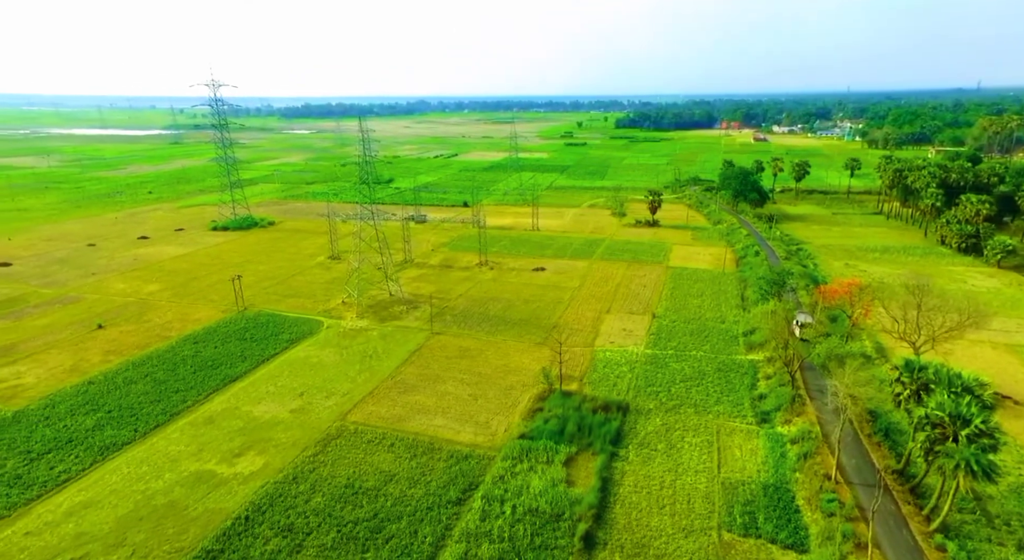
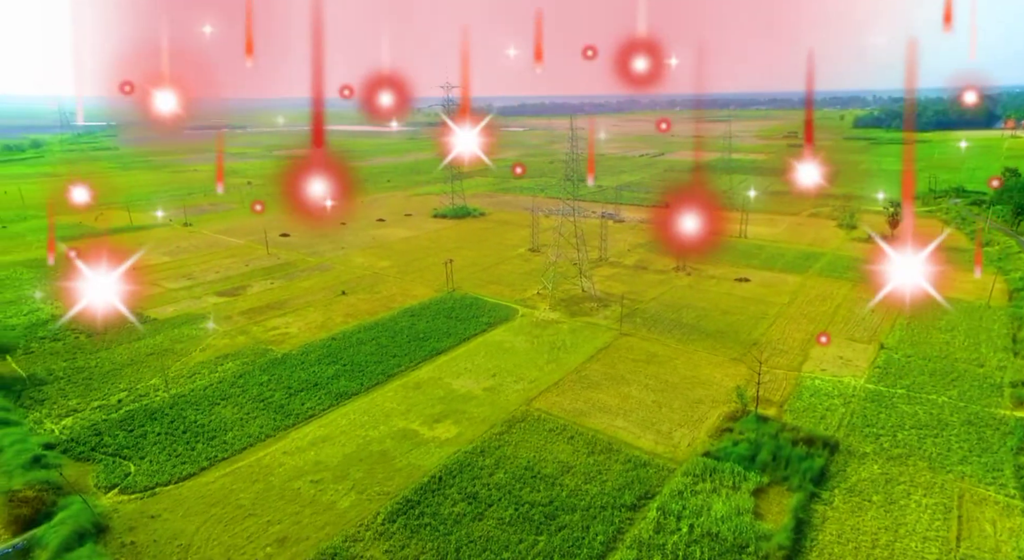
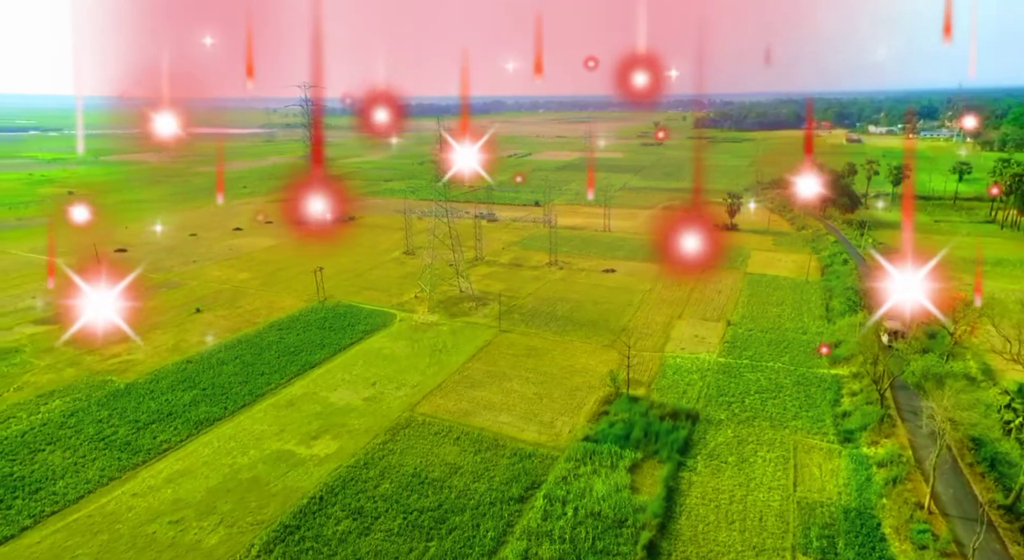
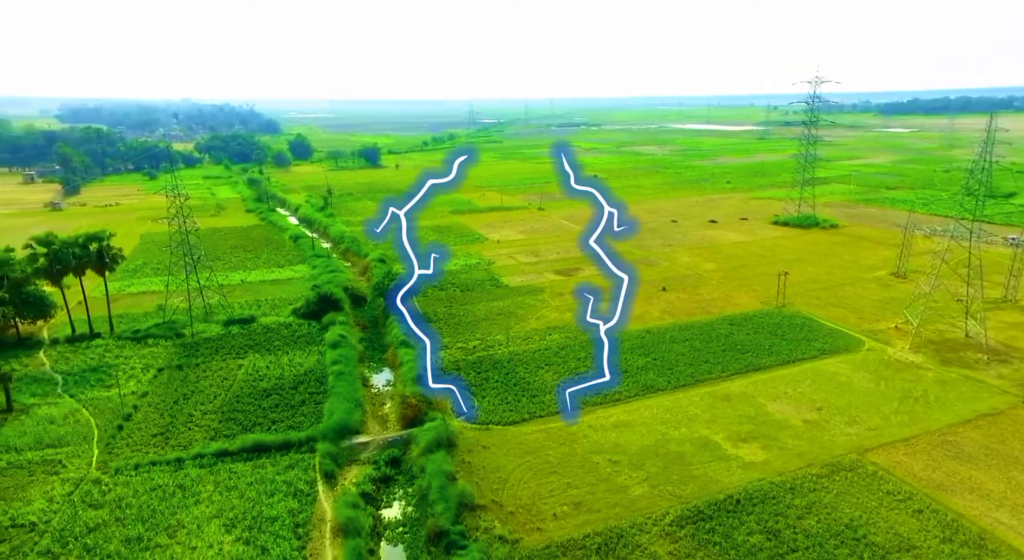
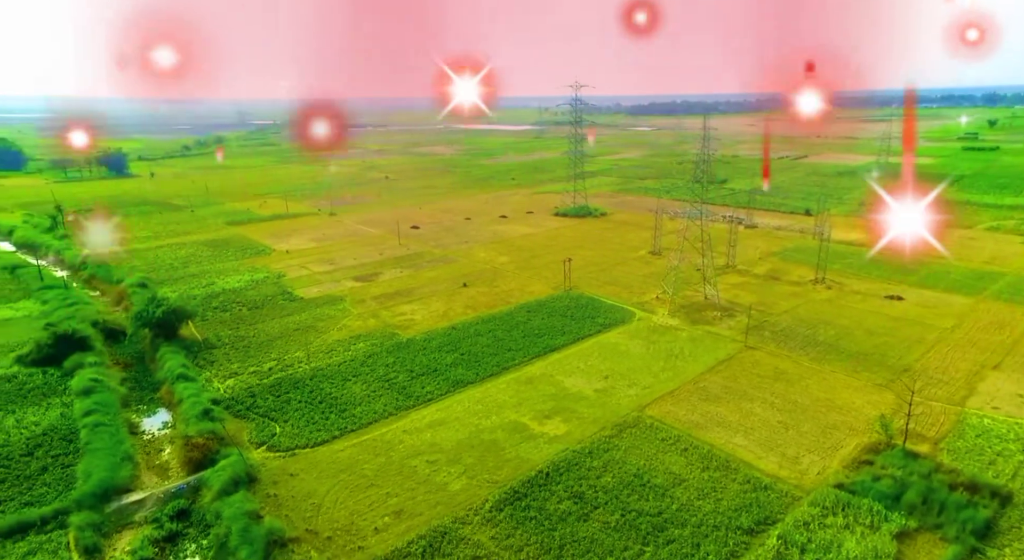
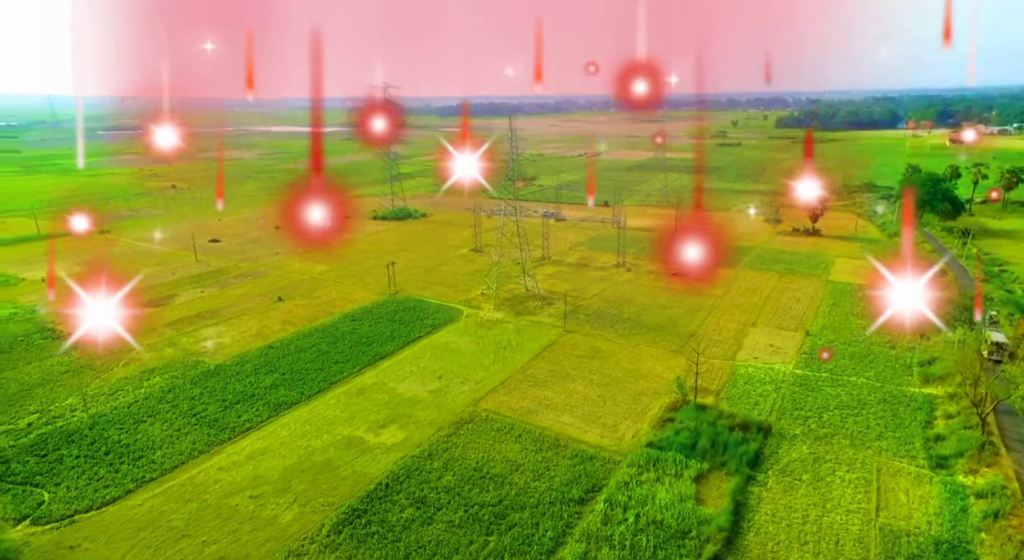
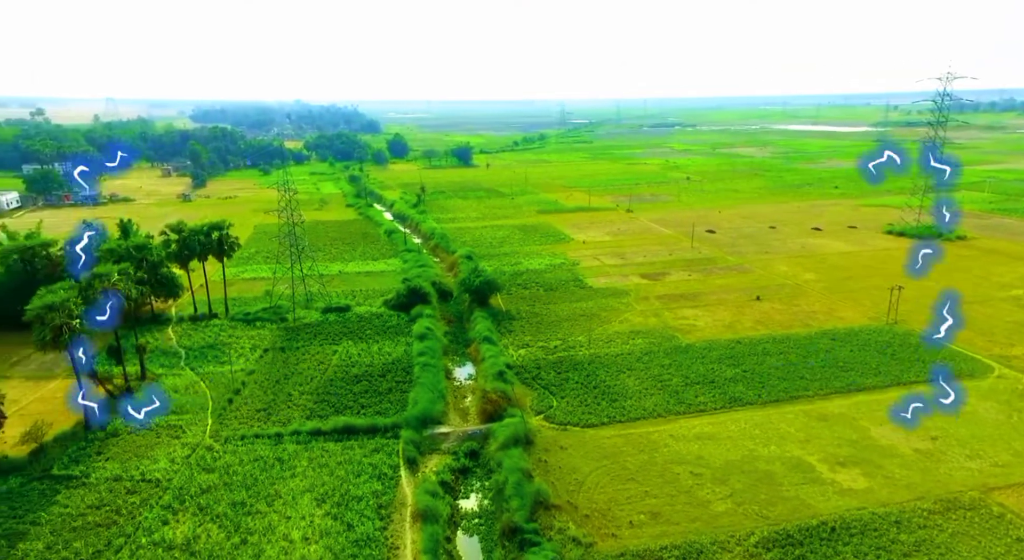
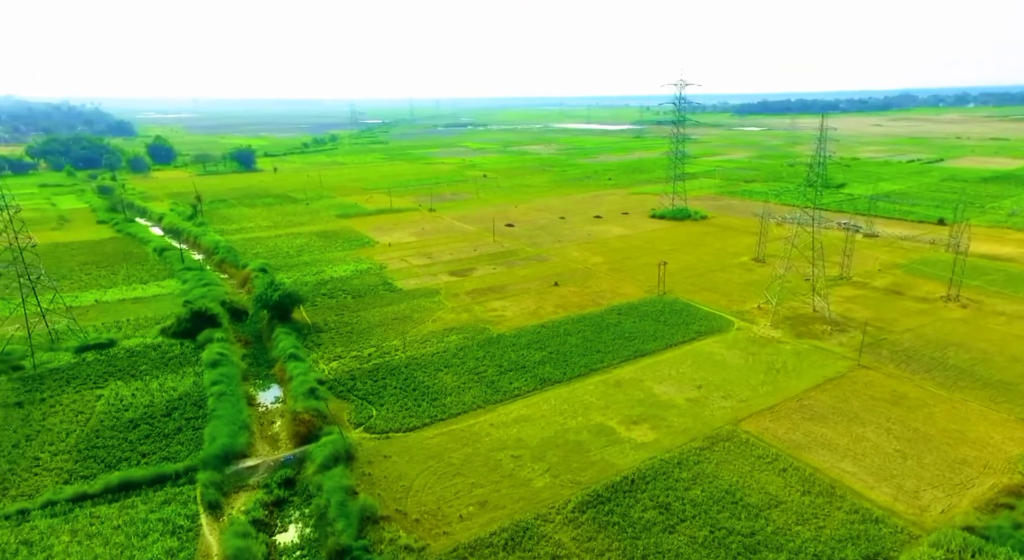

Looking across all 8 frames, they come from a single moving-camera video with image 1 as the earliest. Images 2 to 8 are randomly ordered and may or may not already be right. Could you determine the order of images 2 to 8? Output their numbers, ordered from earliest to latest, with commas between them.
3, 6, 2, 5, 8, 4, 7
